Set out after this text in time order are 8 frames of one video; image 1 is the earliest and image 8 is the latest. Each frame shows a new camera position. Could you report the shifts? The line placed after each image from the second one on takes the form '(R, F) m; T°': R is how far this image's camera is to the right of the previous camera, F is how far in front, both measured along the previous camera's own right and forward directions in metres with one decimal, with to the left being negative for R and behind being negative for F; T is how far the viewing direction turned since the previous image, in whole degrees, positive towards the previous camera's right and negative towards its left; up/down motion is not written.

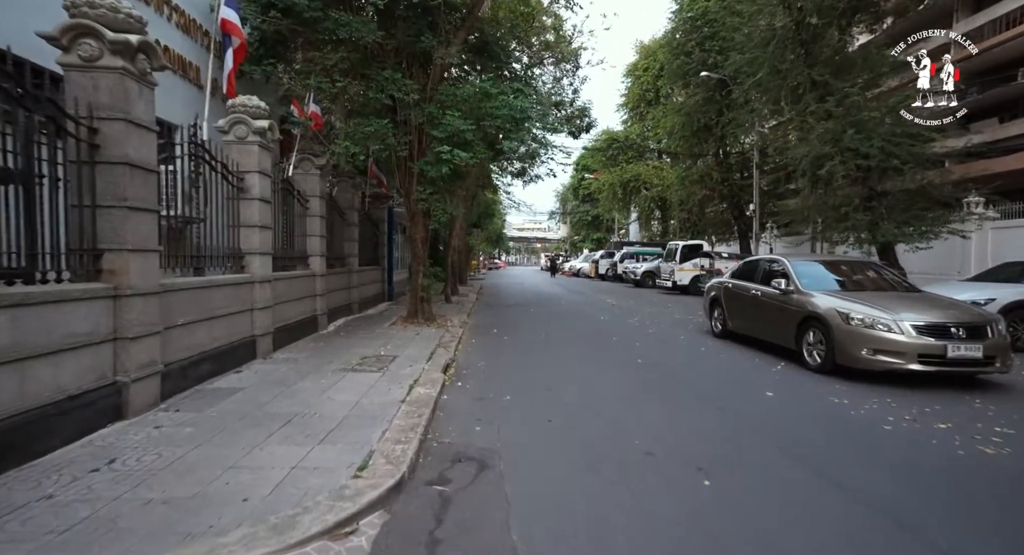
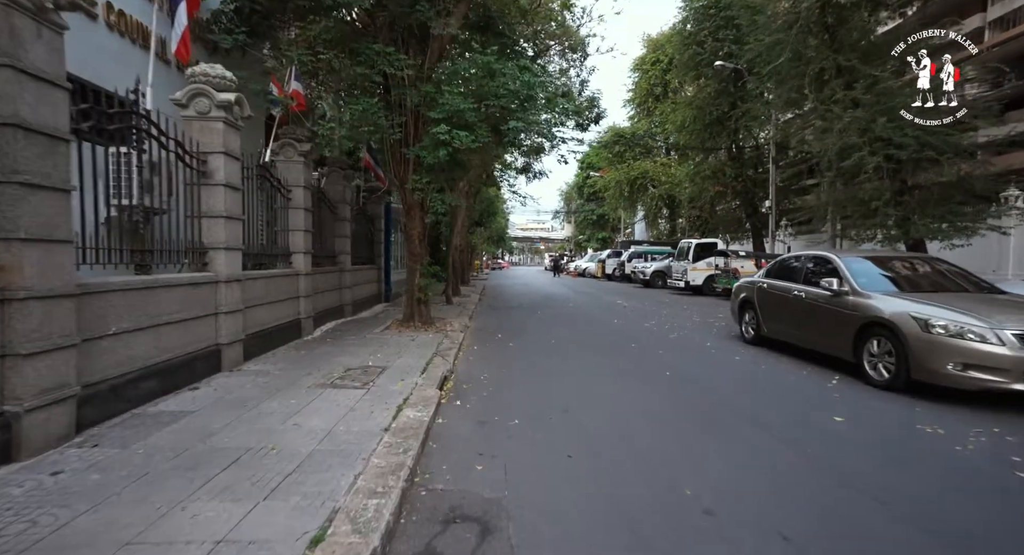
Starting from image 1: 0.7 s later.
(-0.1, +1.1) m; 0°
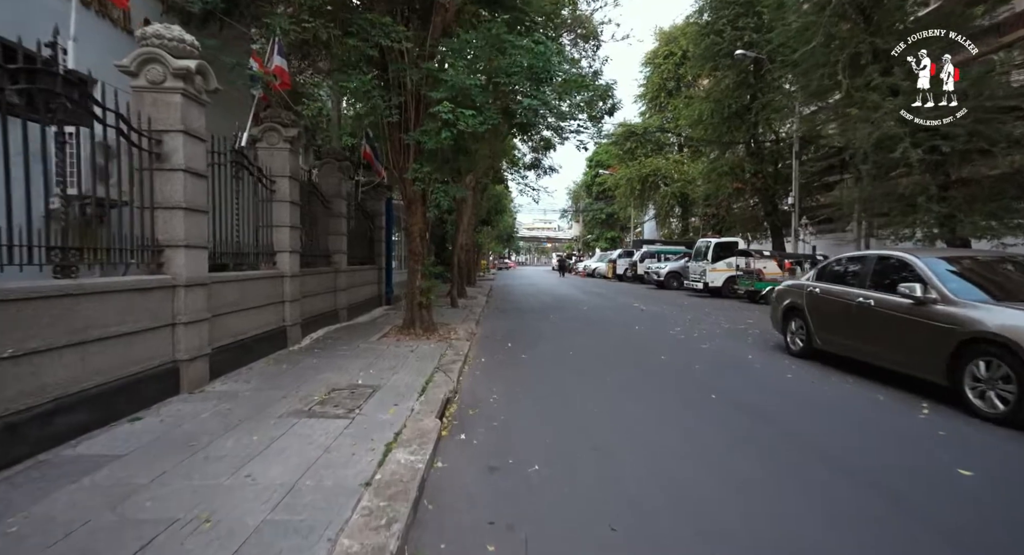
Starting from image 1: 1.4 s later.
(-0.1, +1.1) m; -1°
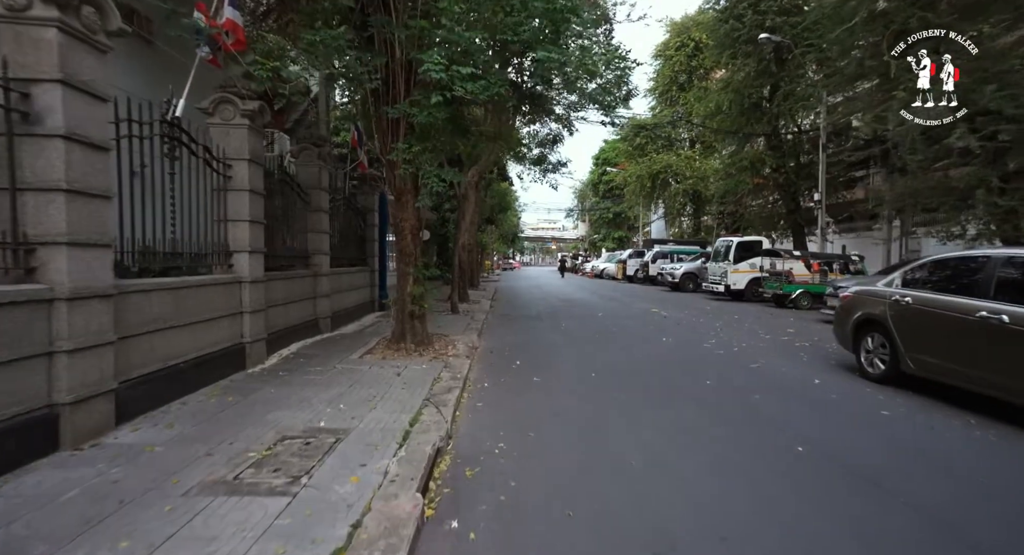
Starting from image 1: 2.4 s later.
(-0.1, +1.6) m; 0°
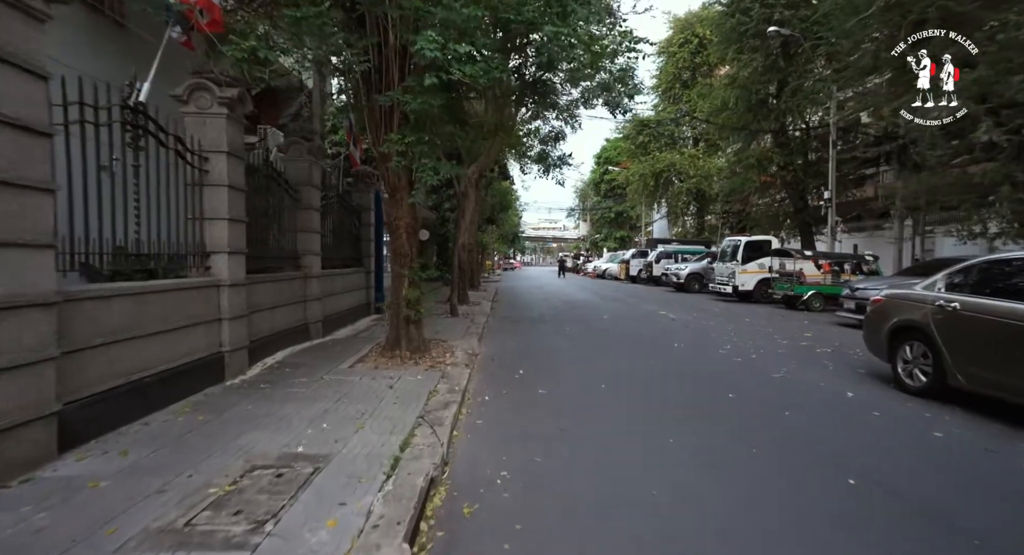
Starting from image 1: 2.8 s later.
(0.0, +0.6) m; 0°
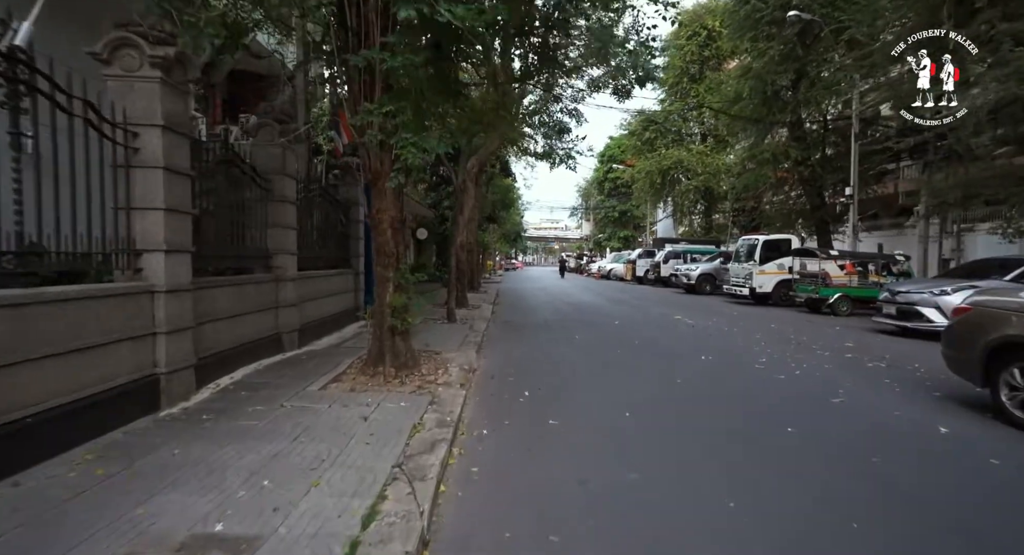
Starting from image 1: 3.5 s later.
(0.0, +1.2) m; 0°
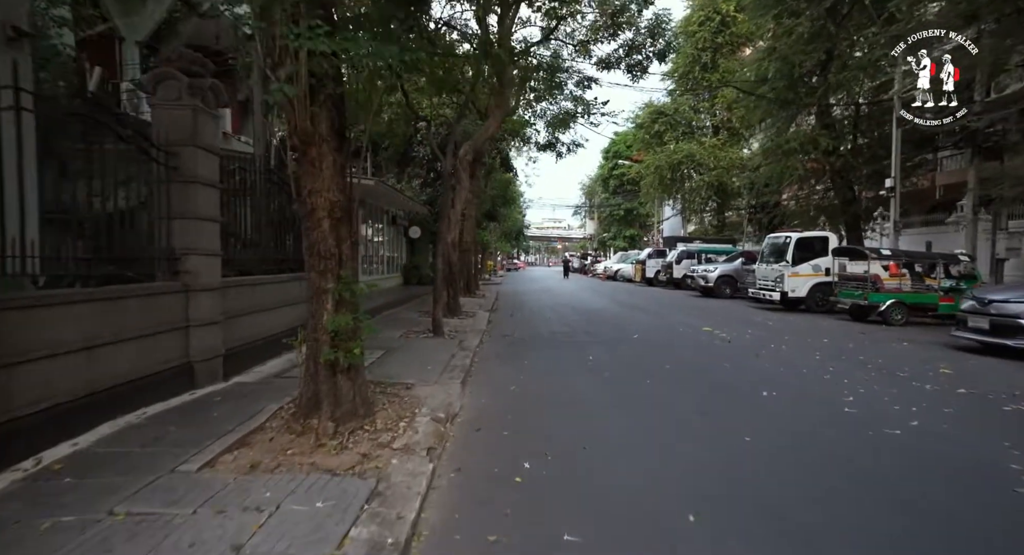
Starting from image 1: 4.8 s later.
(+0.1, +2.2) m; 0°
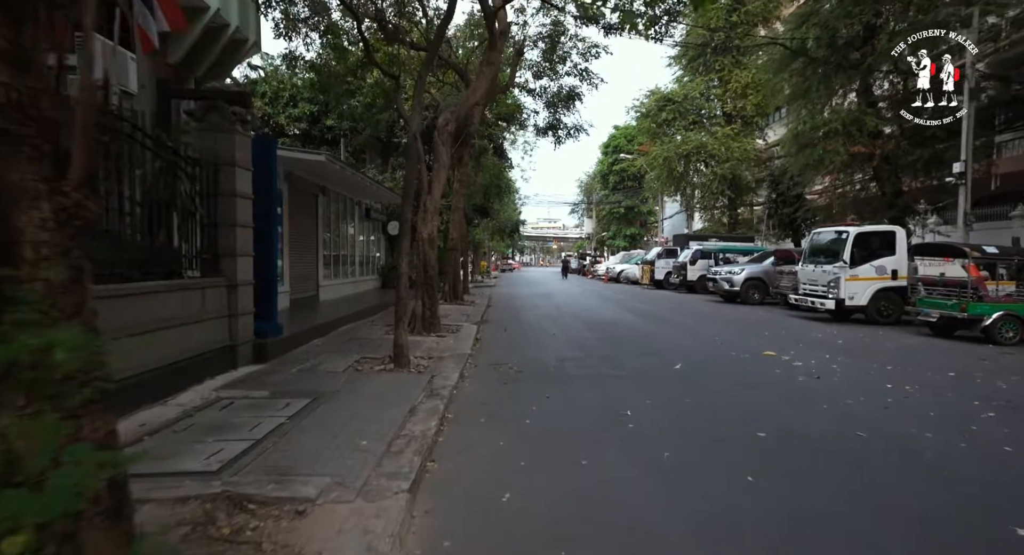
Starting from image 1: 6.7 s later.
(0.0, +3.3) m; +1°
